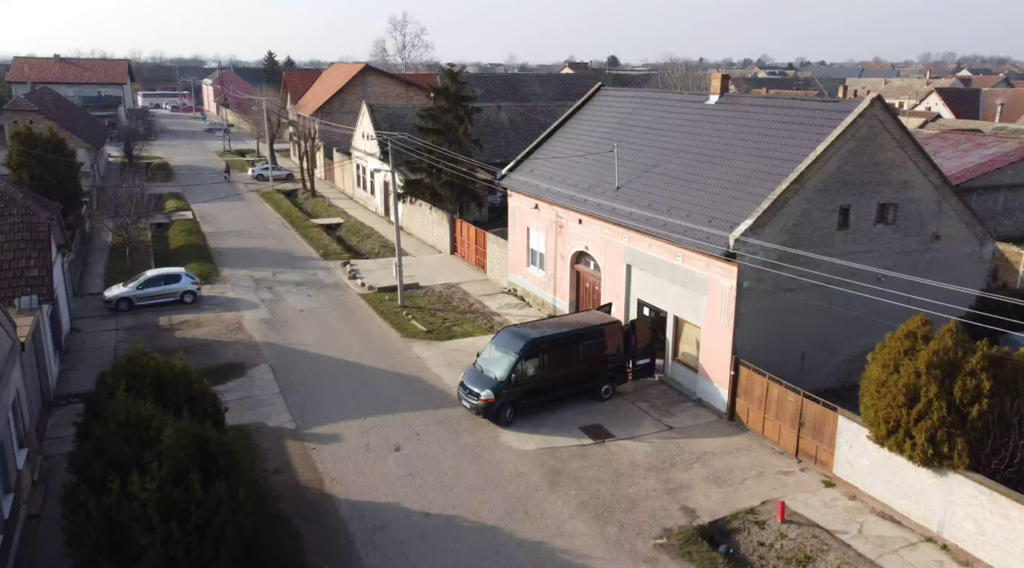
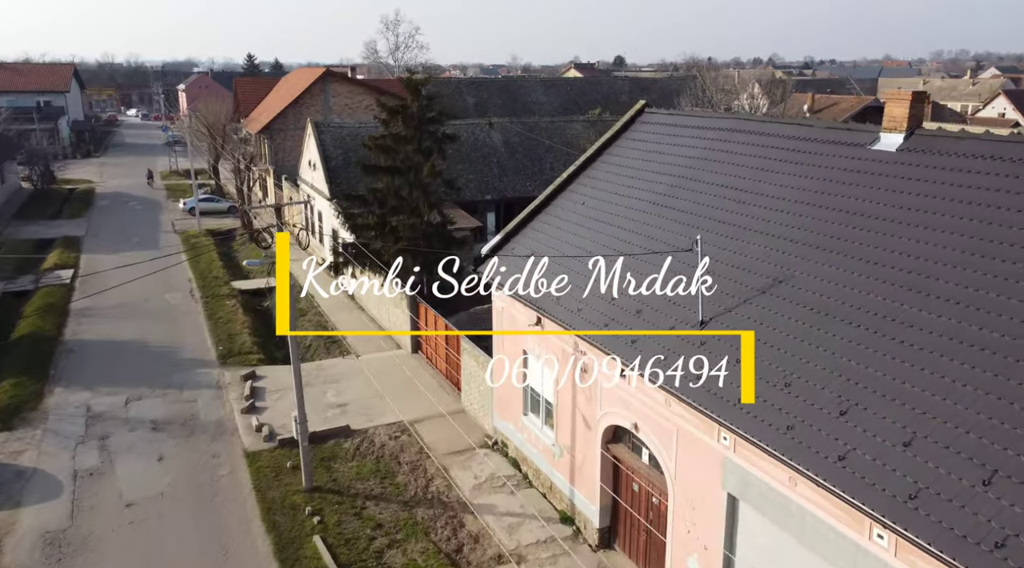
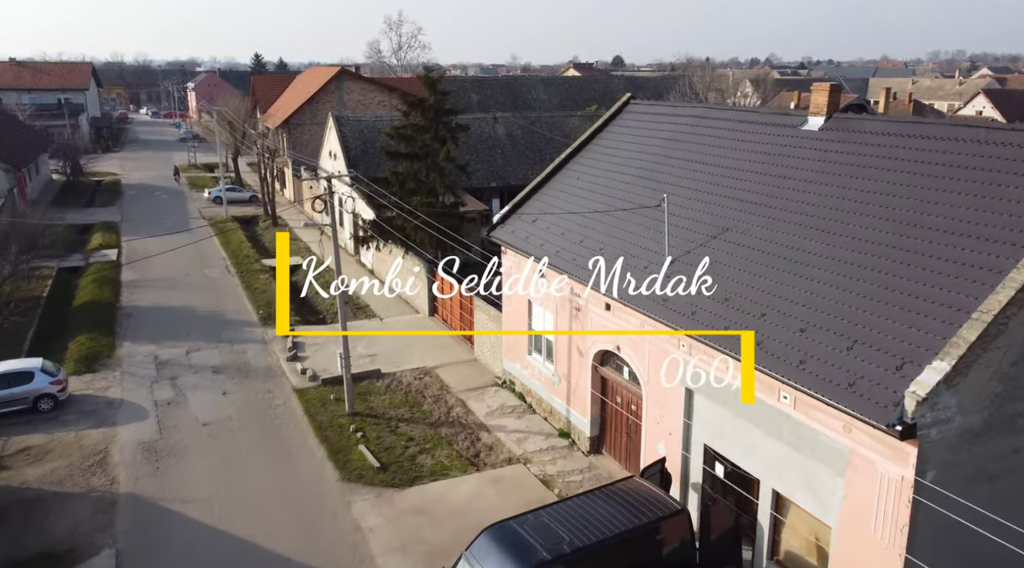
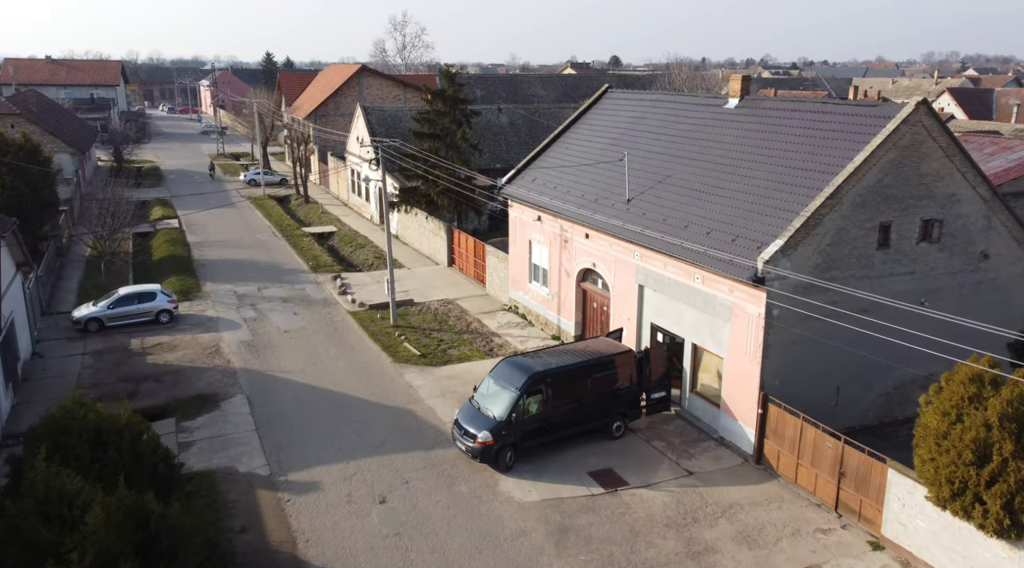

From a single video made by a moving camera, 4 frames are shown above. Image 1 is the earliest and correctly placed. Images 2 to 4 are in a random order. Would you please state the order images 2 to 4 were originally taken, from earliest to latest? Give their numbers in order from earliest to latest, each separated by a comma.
4, 3, 2
